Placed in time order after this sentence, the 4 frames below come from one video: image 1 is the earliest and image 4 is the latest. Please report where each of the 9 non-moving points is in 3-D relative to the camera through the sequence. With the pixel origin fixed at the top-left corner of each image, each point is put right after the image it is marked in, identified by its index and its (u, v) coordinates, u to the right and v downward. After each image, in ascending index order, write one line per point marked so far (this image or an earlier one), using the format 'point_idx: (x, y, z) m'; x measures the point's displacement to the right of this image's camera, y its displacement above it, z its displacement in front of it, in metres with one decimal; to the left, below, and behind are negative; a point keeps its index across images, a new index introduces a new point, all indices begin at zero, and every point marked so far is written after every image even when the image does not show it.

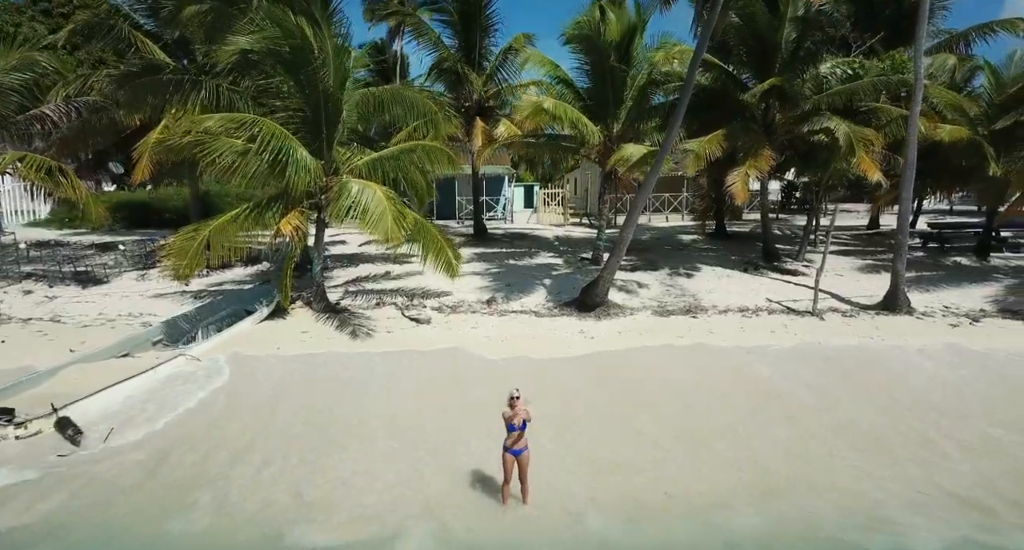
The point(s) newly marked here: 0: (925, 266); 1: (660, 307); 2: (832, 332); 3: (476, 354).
0: (+10.1, +0.2, +13.7) m
1: (+3.2, -0.7, +12.1) m
2: (+6.0, -1.1, +10.6) m
3: (-0.6, -1.5, +10.0) m
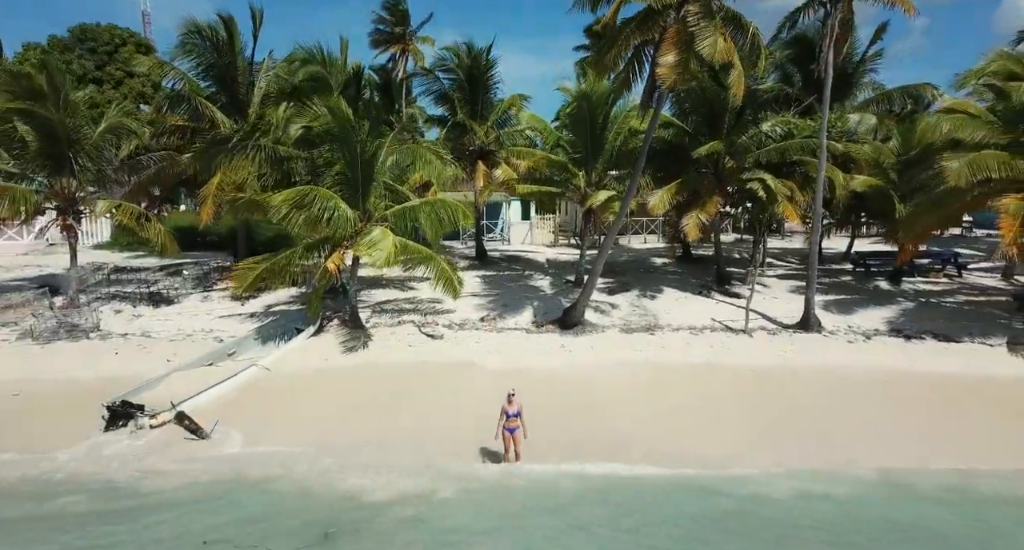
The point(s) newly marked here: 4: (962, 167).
0: (+10.0, -0.4, +16.7) m
1: (+3.1, -1.3, +15.1) m
2: (+5.9, -1.8, +13.5) m
3: (-0.8, -2.1, +13.0) m
4: (+10.0, +2.4, +12.3) m
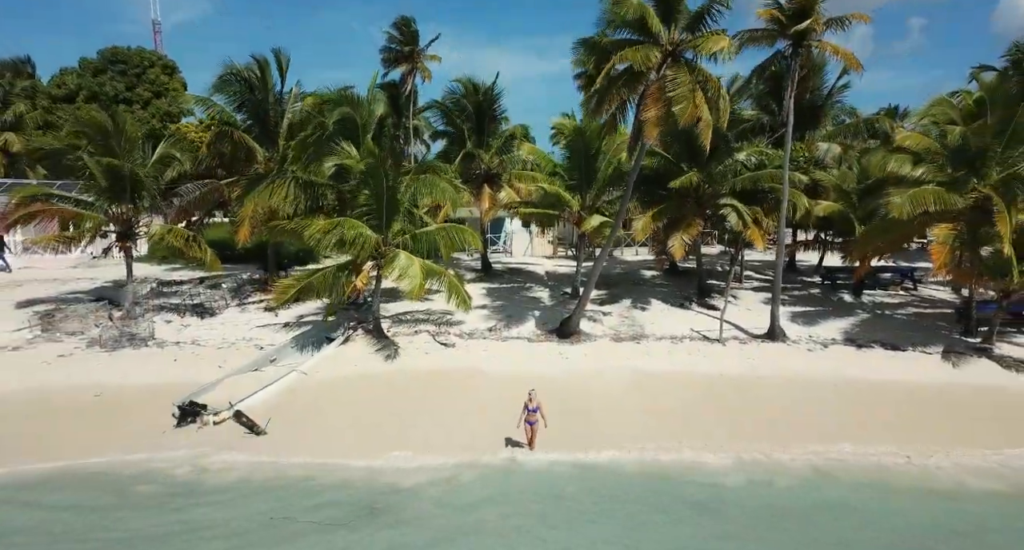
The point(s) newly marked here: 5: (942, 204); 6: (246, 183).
0: (+10.1, -0.9, +18.7) m
1: (+3.2, -1.8, +17.1) m
2: (+6.0, -2.2, +15.6) m
3: (-0.7, -2.6, +15.0) m
4: (+10.1, +1.9, +14.3) m
5: (+10.8, +1.8, +14.1) m
6: (-8.4, +2.9, +17.8) m
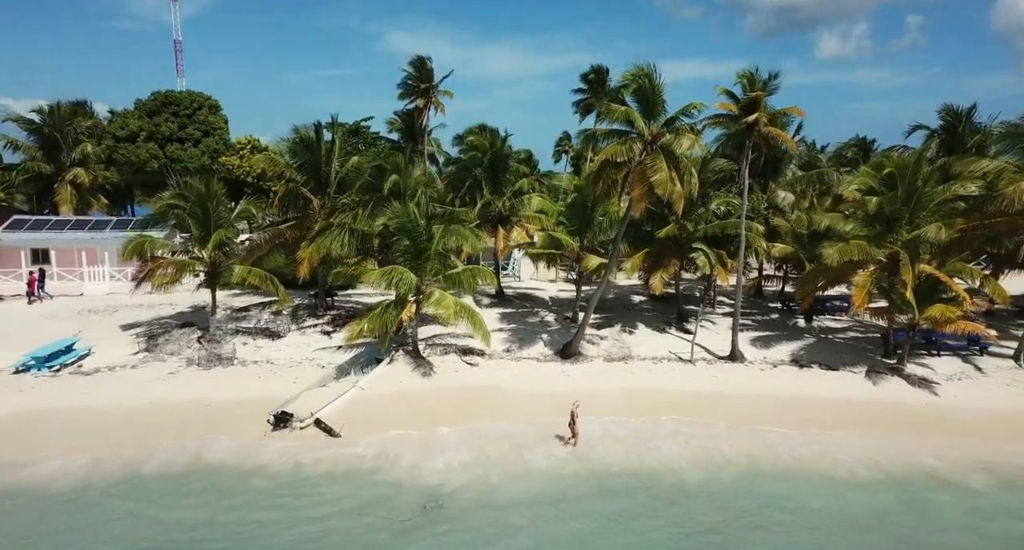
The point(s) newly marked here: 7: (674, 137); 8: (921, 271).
0: (+10.5, -2.1, +22.6) m
1: (+3.6, -3.0, +21.0) m
2: (+6.5, -3.4, +19.5) m
3: (-0.2, -3.8, +18.9) m
4: (+10.5, +0.7, +18.3) m
5: (+11.3, +0.6, +18.0) m
6: (-8.0, +1.8, +21.7) m
7: (+4.9, +4.2, +16.9) m
8: (+12.9, +0.1, +17.7) m
